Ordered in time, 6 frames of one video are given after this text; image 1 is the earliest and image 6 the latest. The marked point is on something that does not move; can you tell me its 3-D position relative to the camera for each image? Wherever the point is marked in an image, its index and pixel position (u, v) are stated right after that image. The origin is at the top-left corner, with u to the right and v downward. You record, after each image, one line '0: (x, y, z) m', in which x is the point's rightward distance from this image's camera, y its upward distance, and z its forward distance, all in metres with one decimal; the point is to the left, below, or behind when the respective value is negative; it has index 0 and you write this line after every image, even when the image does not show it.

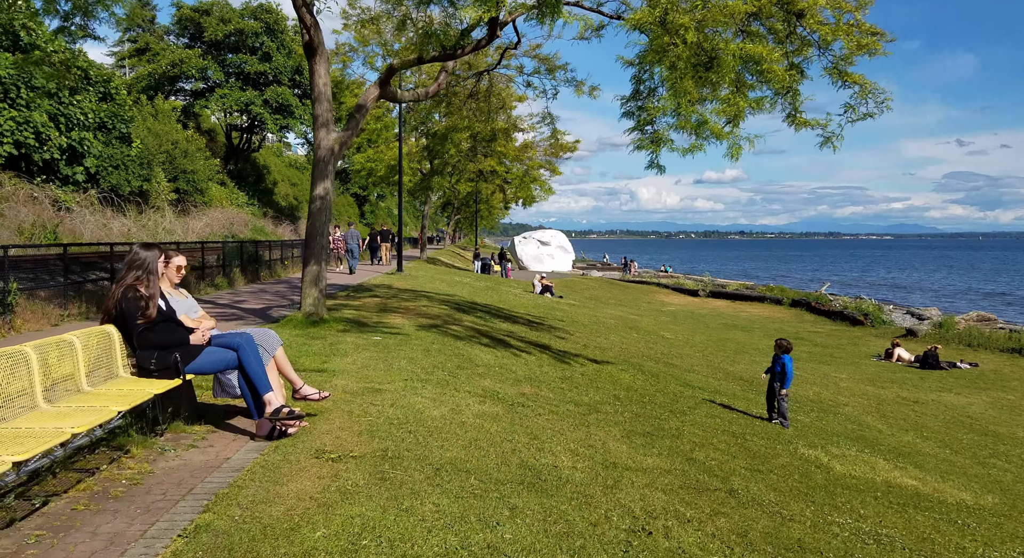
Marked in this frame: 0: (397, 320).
0: (-2.1, -0.8, +13.7) m
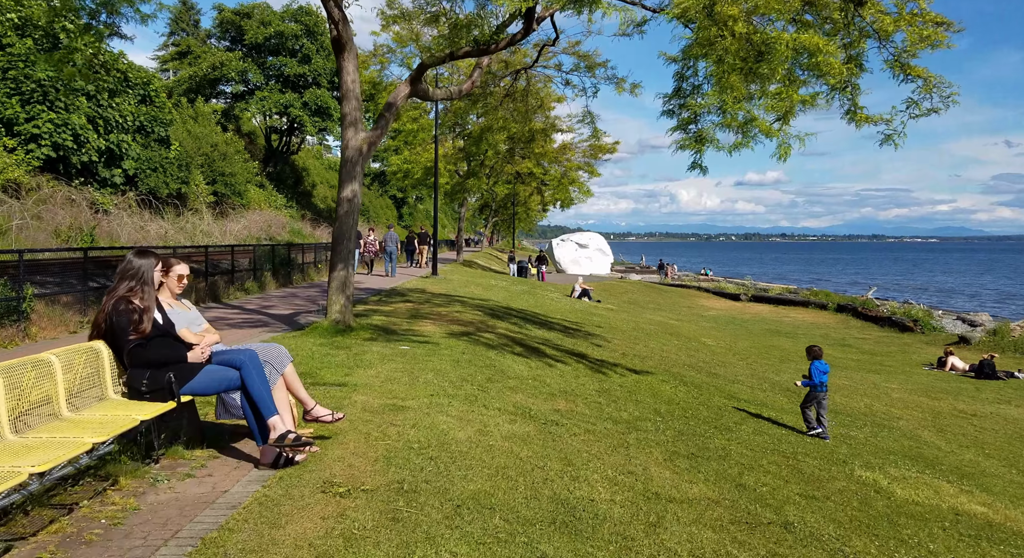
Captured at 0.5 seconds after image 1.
0: (-1.5, -0.9, +13.2) m
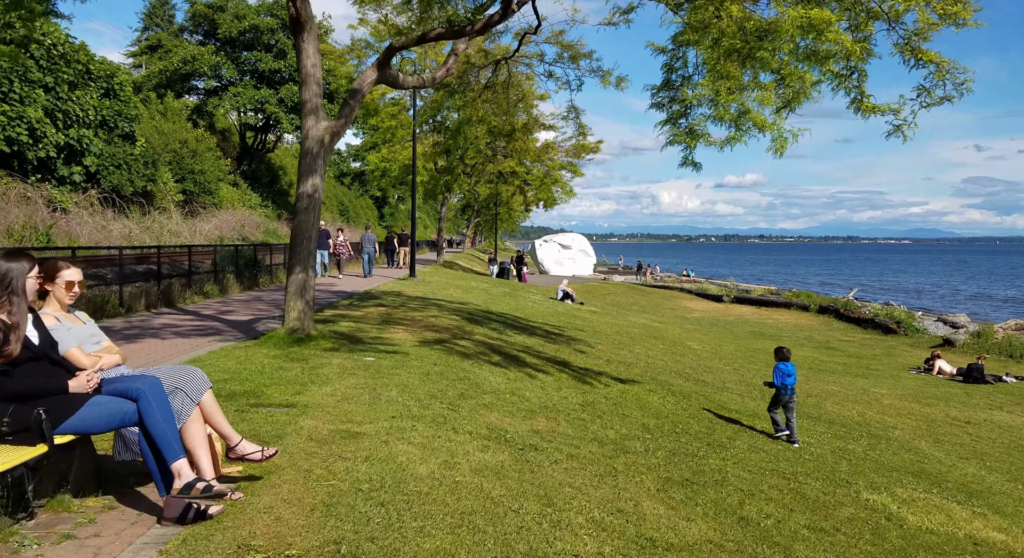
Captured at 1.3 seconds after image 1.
0: (-1.9, -0.9, +12.3) m
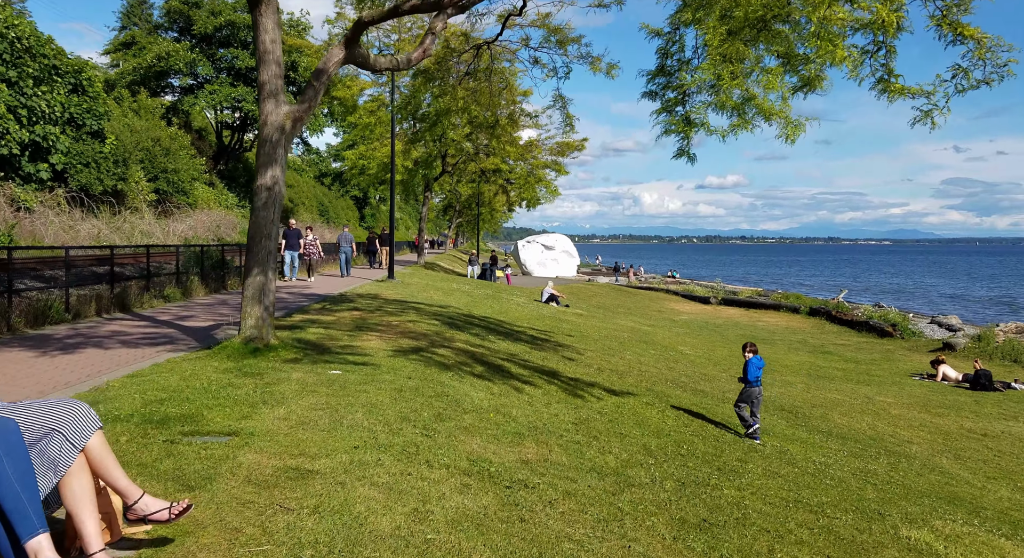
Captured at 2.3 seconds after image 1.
0: (-2.2, -1.0, +11.2) m
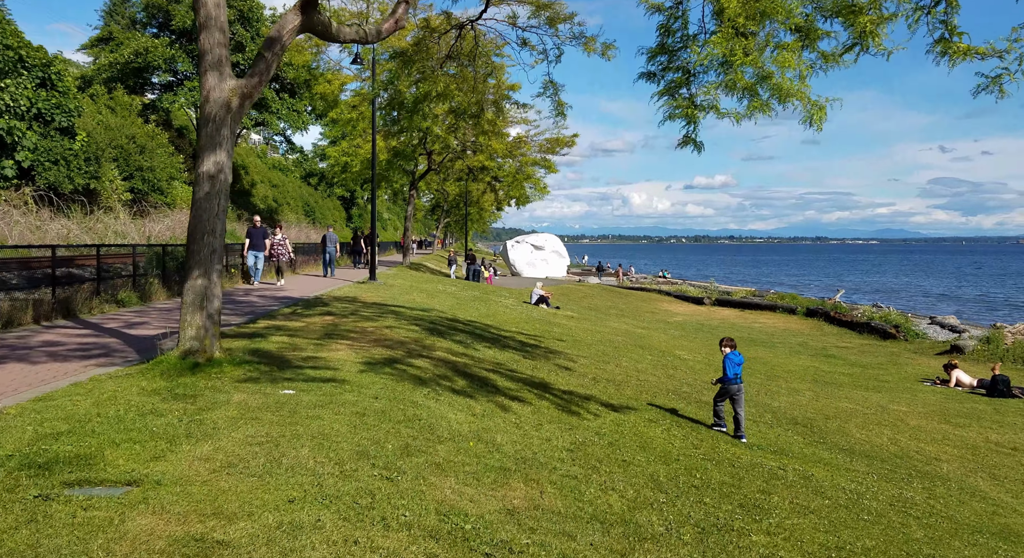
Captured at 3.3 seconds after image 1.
0: (-2.4, -1.0, +10.0) m
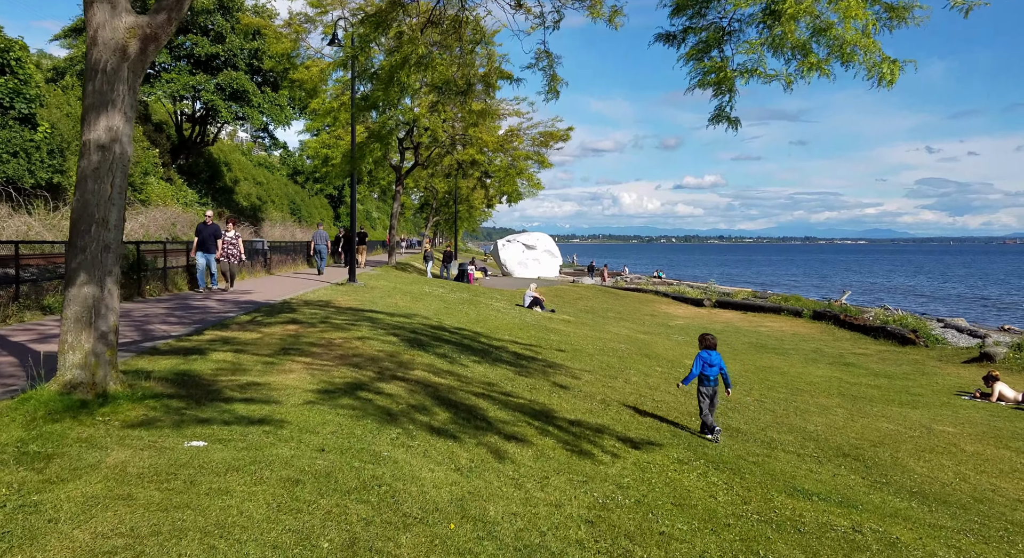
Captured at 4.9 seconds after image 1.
0: (-2.4, -1.1, +8.0) m
